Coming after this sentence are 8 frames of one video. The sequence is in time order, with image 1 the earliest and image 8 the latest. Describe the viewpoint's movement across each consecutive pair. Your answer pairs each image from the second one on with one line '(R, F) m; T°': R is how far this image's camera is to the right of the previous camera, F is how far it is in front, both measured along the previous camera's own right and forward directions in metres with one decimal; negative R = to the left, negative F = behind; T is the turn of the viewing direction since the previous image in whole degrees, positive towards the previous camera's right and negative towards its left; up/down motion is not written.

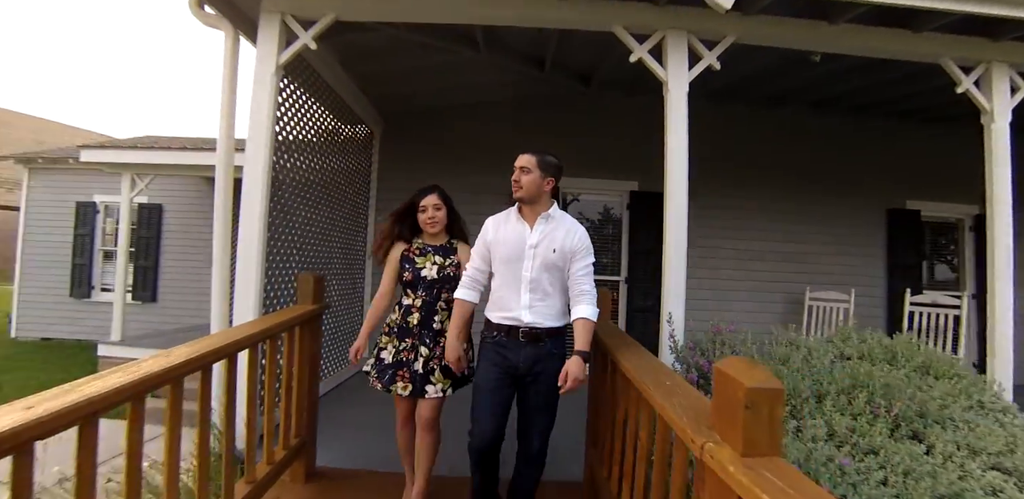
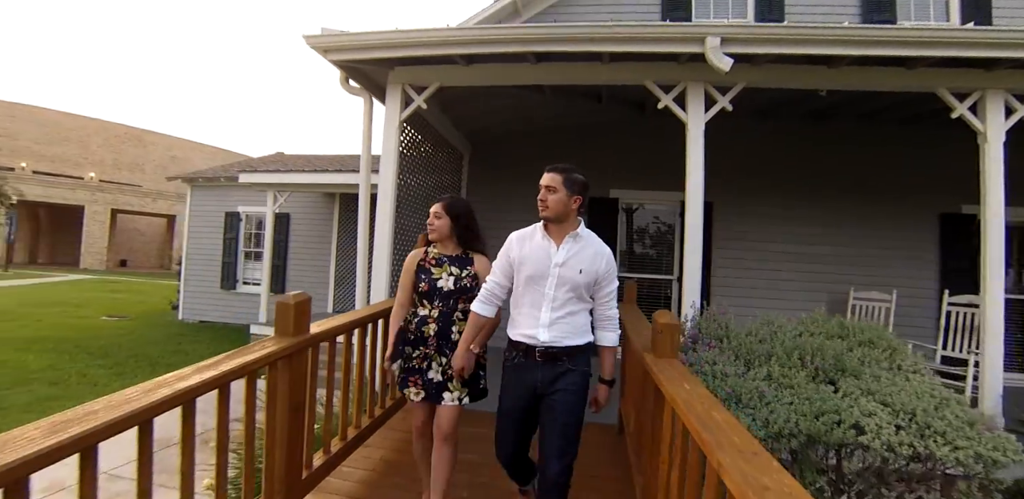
(+0.2, -1.0) m; -9°
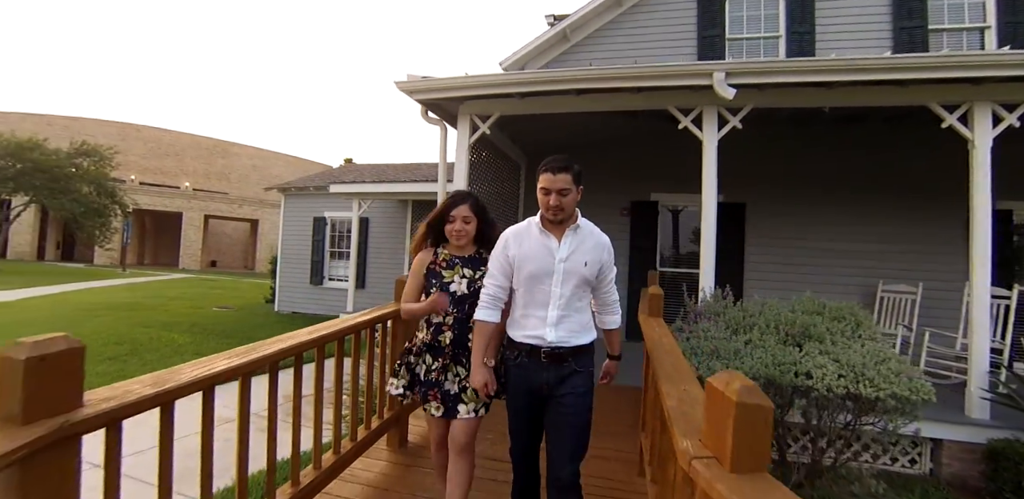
(+0.1, -0.9) m; -7°
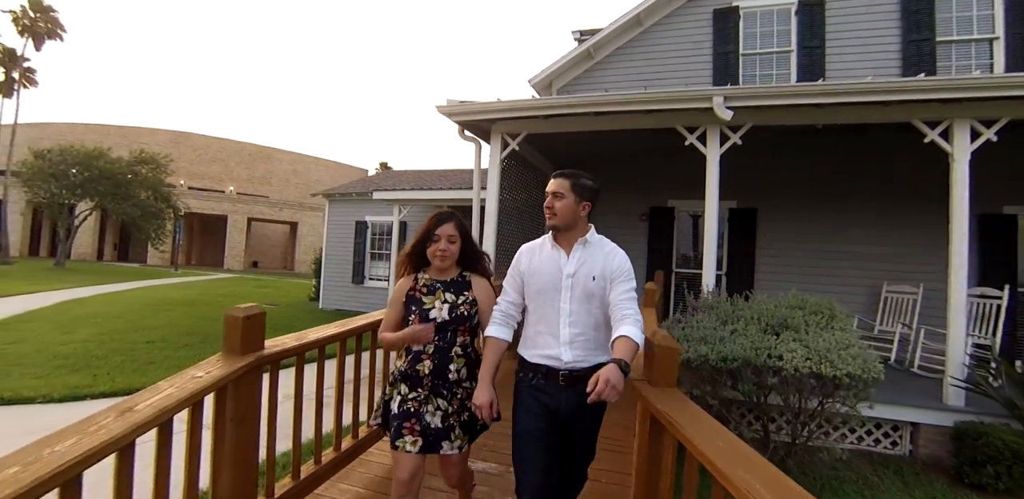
(+0.1, -0.7) m; -4°
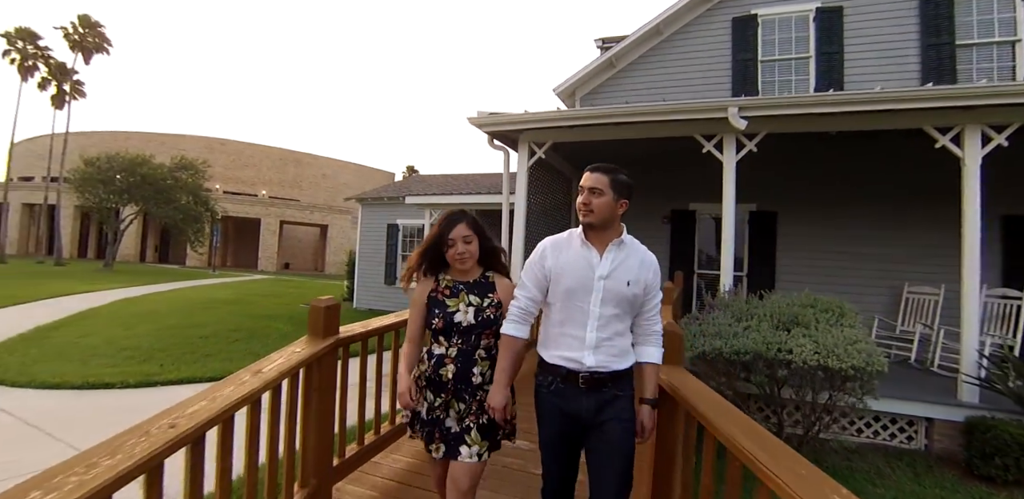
(0.0, -0.4) m; -3°
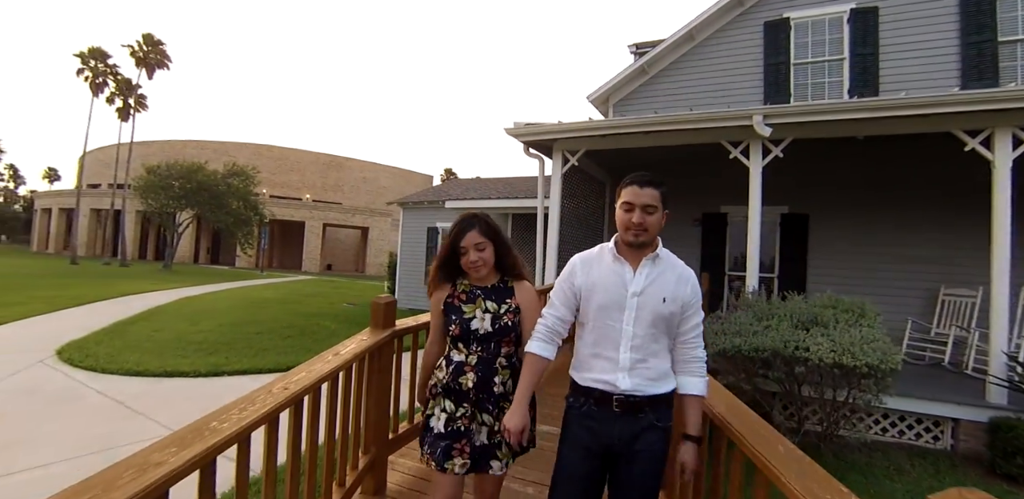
(0.0, -0.4) m; -4°
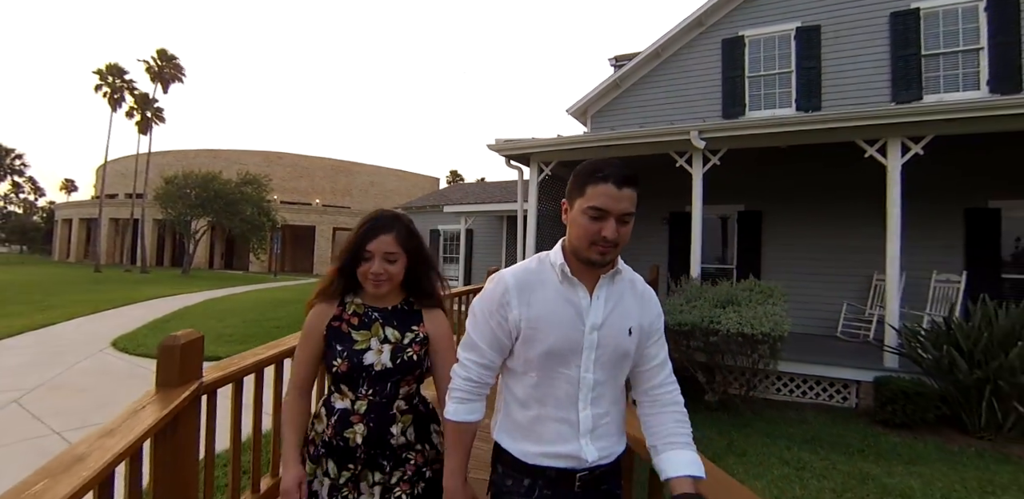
(+0.4, -1.0) m; -1°
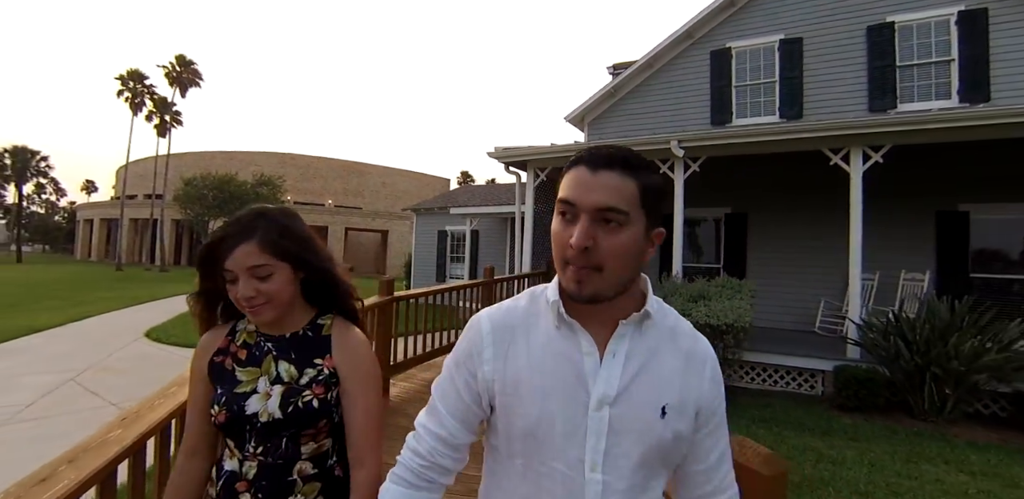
(+0.2, -0.6) m; -1°
